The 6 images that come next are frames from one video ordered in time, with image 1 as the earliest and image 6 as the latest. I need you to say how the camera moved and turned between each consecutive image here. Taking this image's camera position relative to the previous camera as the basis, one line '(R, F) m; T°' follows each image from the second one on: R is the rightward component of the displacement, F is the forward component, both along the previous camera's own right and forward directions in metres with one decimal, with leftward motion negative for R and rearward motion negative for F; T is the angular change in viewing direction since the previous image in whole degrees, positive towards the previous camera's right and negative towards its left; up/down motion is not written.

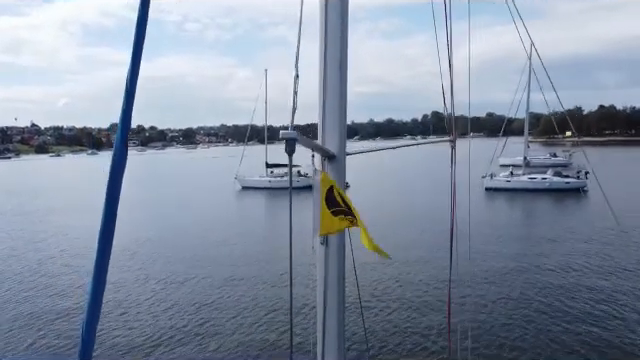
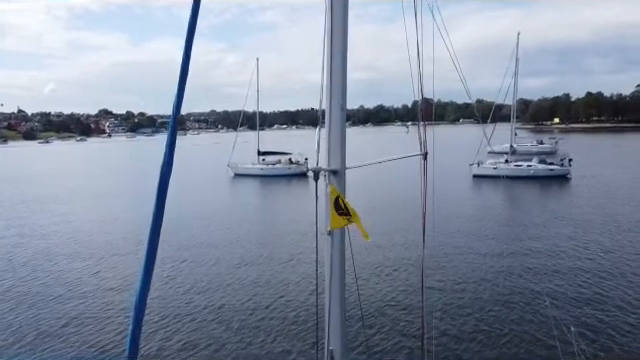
(0.0, -0.2) m; +1°
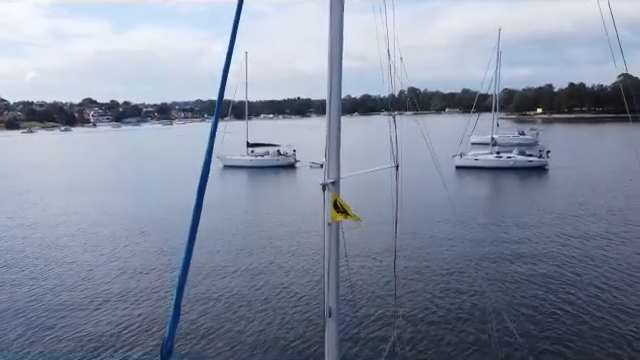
(0.0, -0.4) m; +2°
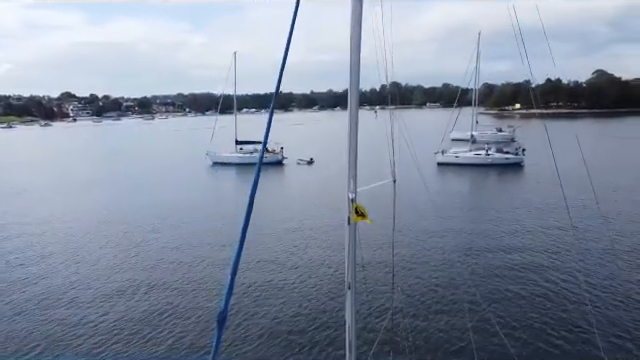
(-0.2, -0.5) m; +2°
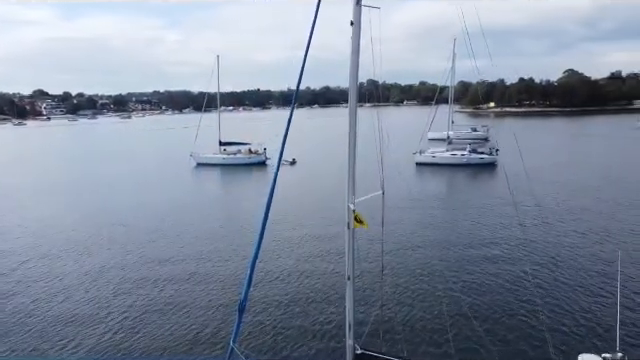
(-0.1, -0.4) m; +2°
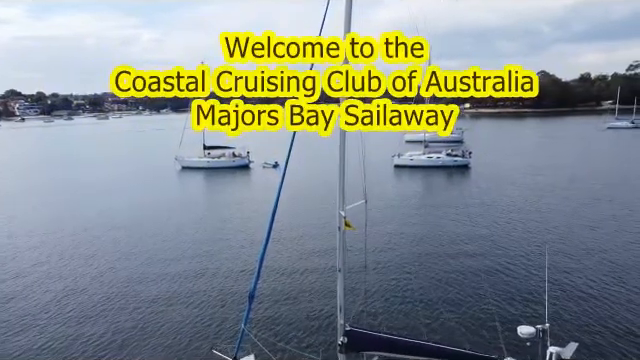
(-0.1, -0.5) m; +2°
